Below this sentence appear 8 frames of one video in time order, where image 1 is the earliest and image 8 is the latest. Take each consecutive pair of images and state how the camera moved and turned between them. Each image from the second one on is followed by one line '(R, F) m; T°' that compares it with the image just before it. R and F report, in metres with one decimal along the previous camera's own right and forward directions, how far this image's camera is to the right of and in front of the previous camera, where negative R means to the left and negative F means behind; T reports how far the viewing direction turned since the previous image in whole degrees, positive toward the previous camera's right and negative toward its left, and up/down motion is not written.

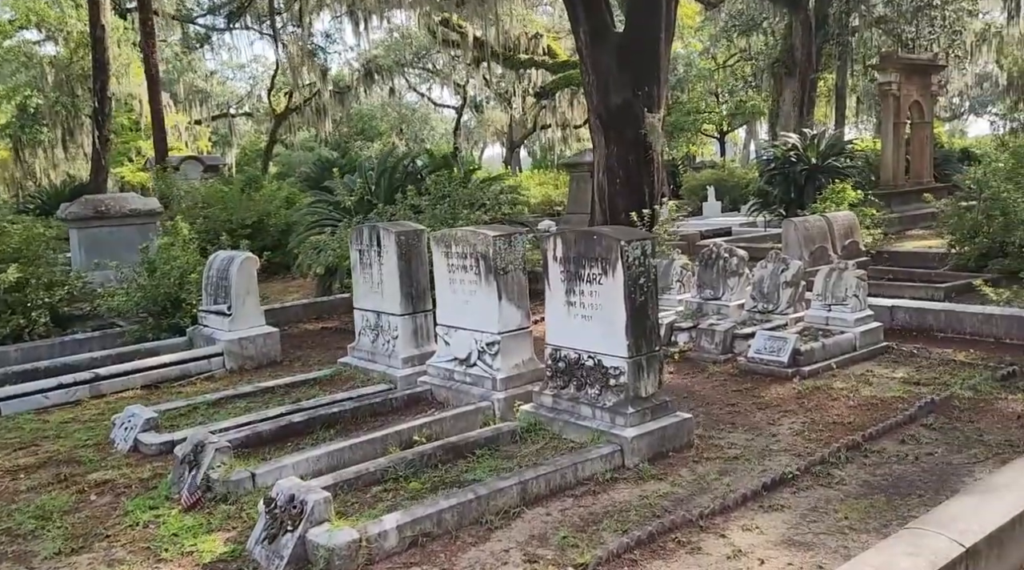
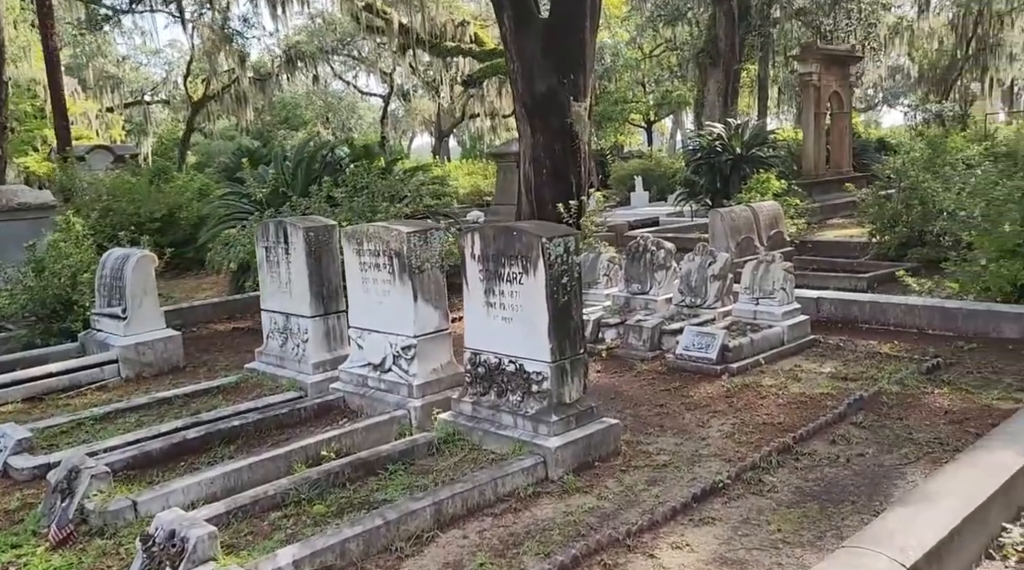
(+0.1, +0.3) m; +5°
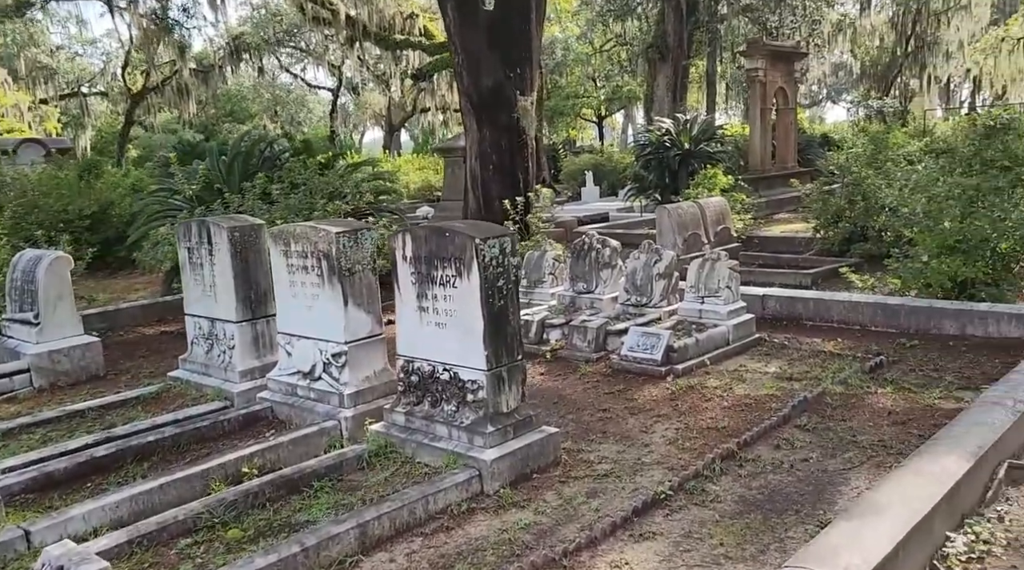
(+0.1, +0.2) m; +3°
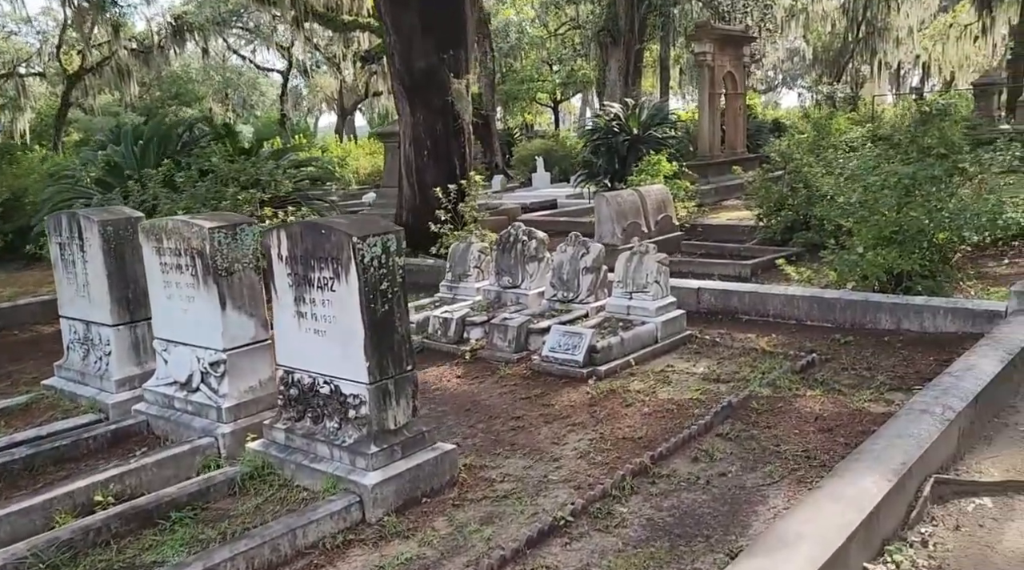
(+0.3, +0.4) m; +3°
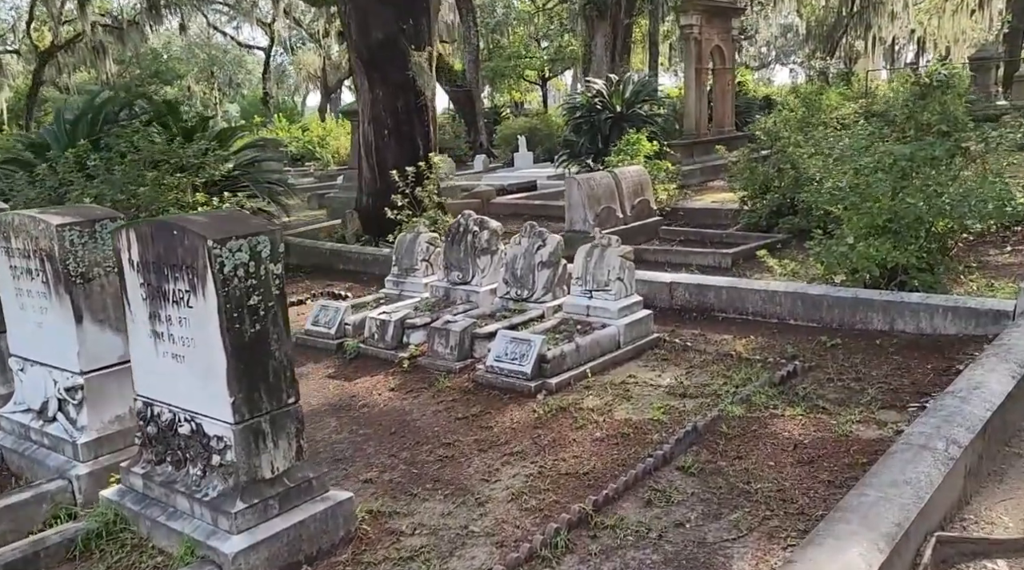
(+0.3, +0.8) m; 0°
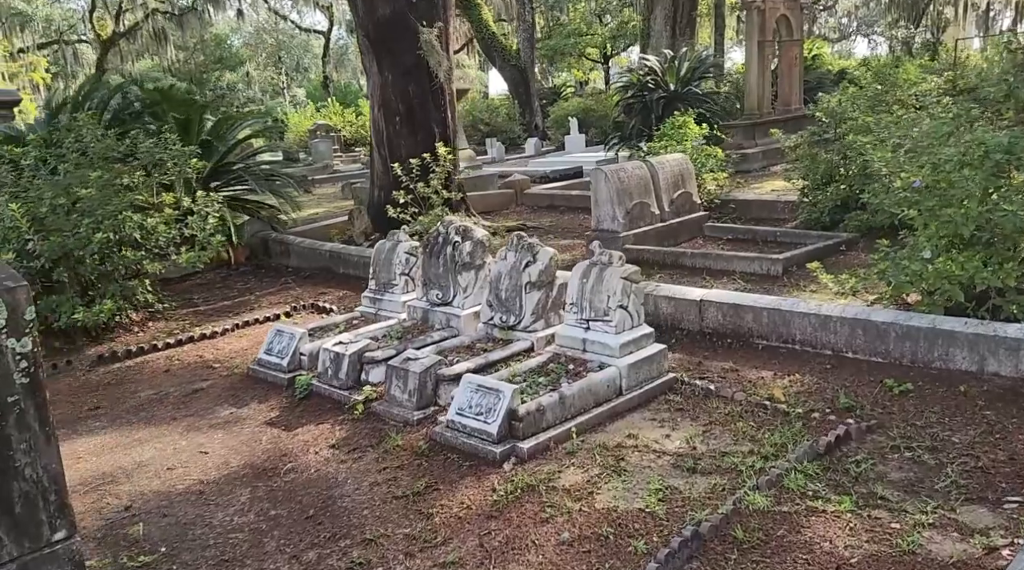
(+0.5, +1.2) m; -5°
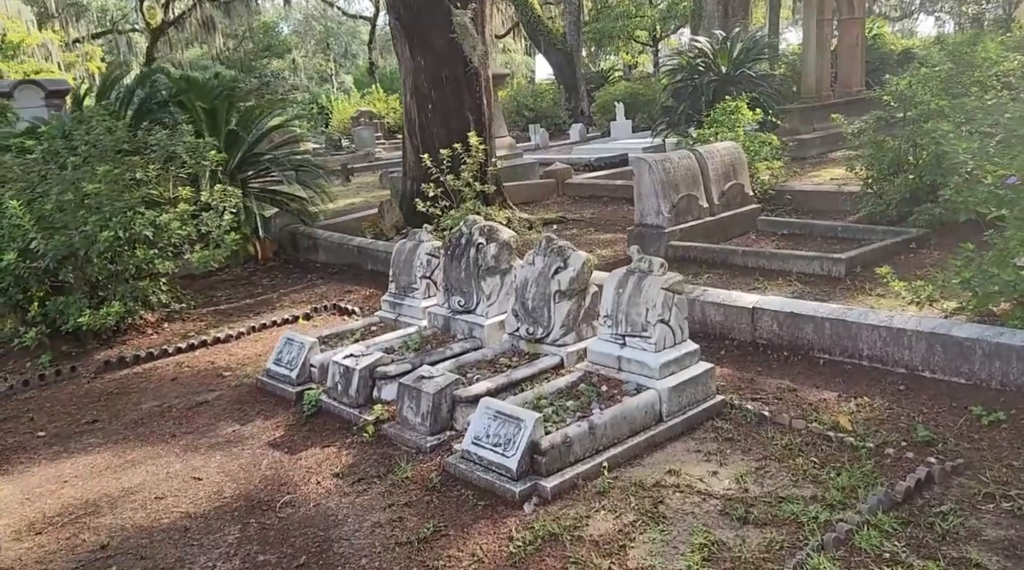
(+0.1, +0.5) m; -3°
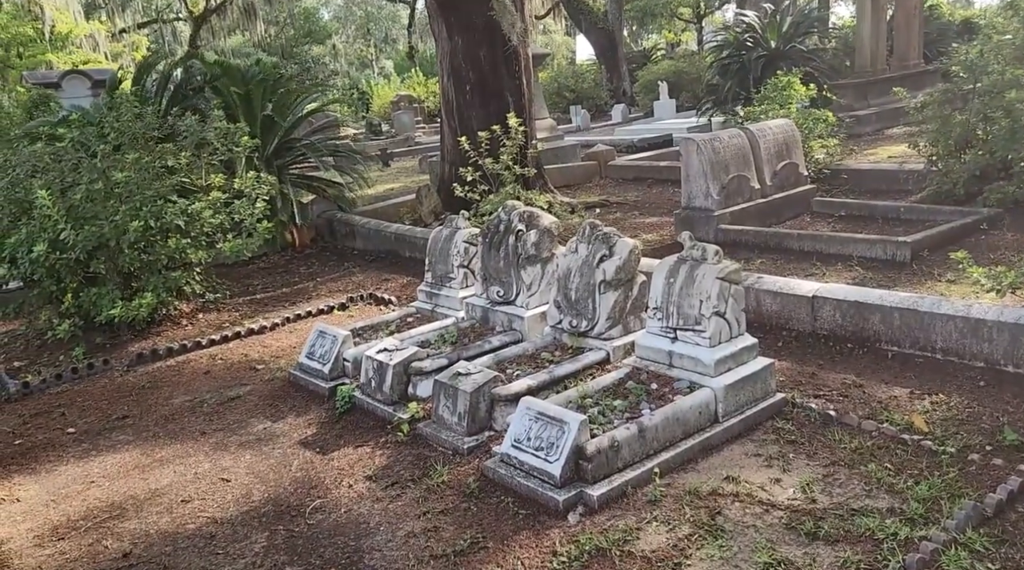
(0.0, +0.3) m; -3°
